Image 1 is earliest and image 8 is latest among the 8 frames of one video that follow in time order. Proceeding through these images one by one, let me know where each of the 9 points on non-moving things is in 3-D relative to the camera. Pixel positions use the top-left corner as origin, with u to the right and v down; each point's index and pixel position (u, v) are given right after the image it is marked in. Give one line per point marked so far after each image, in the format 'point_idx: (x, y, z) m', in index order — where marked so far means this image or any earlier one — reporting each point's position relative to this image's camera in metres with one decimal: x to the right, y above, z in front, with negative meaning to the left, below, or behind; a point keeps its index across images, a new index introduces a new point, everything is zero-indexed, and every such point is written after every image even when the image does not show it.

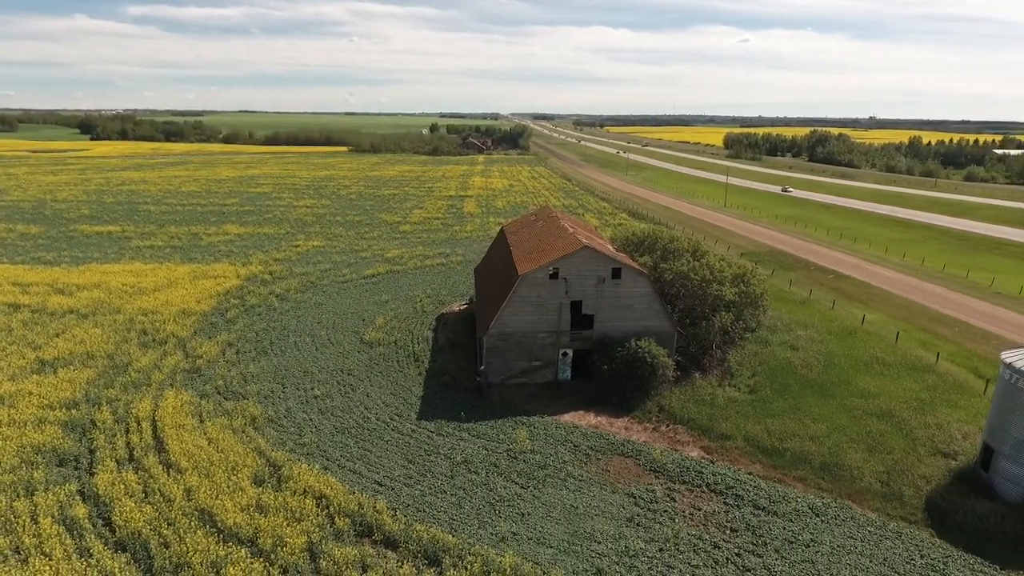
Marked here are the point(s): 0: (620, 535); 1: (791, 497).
0: (+2.9, -6.5, +16.7) m
1: (+8.4, -6.2, +18.6) m
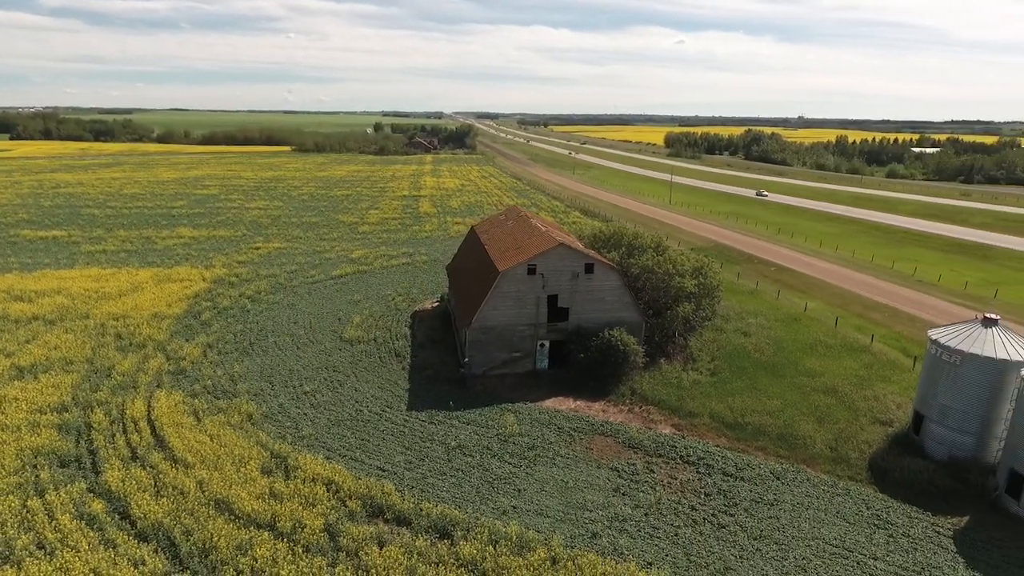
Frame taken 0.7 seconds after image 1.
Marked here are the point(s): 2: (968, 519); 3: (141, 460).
0: (+2.9, -6.3, +18.5) m
1: (+8.1, -5.9, +20.8) m
2: (+13.5, -6.8, +18.4) m
3: (-11.4, -5.3, +19.1) m
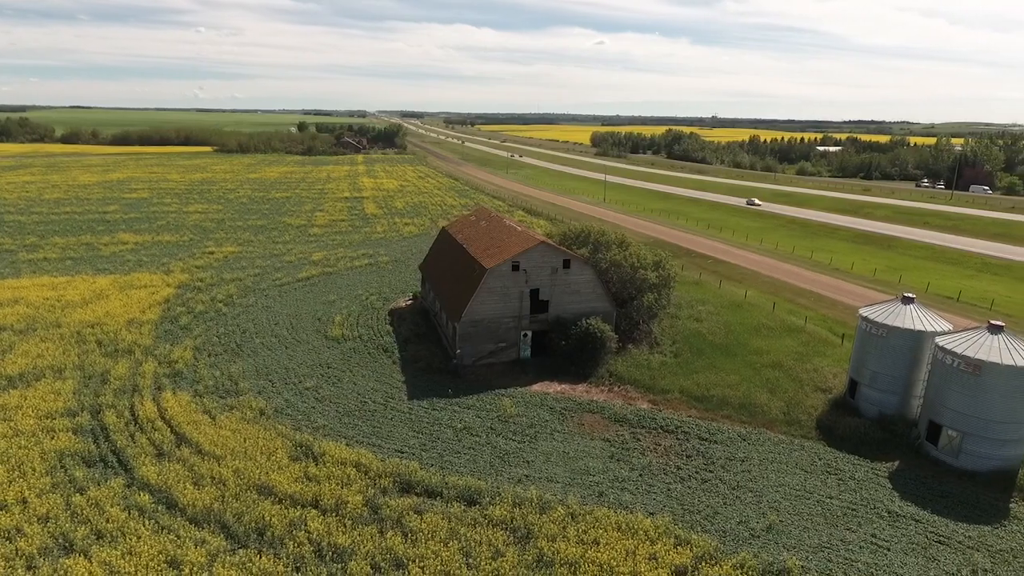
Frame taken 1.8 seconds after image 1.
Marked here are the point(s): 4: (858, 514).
0: (+3.2, -6.0, +21.0) m
1: (+8.2, -5.4, +24.0) m
2: (+13.8, -6.3, +22.3) m
3: (-11.0, -5.4, +20.1) m
4: (+10.5, -6.9, +19.0) m
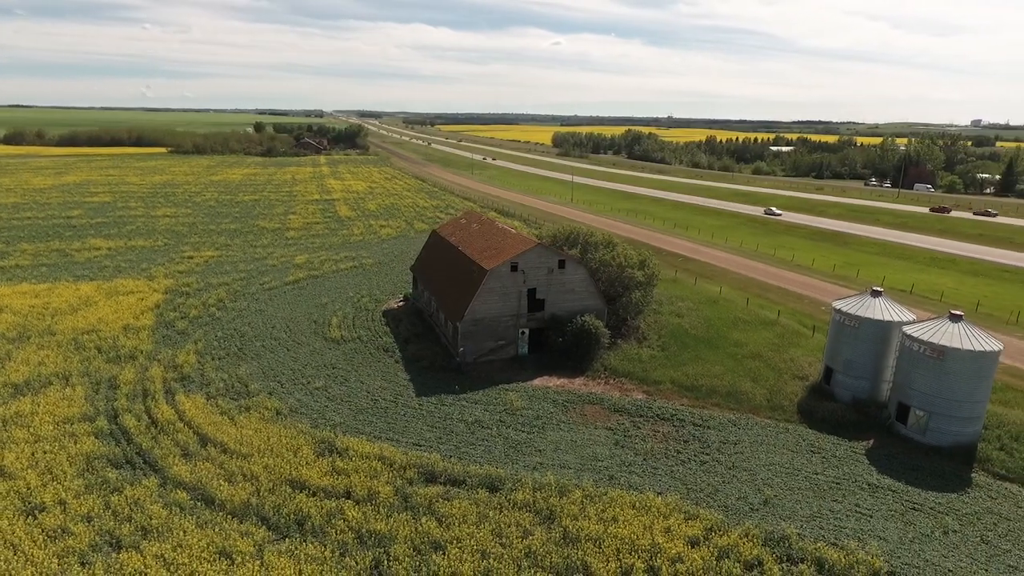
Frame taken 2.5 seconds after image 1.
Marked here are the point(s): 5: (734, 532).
0: (+3.7, -6.0, +22.6) m
1: (+8.4, -5.3, +25.9) m
2: (+14.2, -6.0, +24.5) m
3: (-10.5, -5.5, +20.8) m
4: (+11.1, -6.7, +21.0) m
5: (+6.4, -7.0, +17.9) m
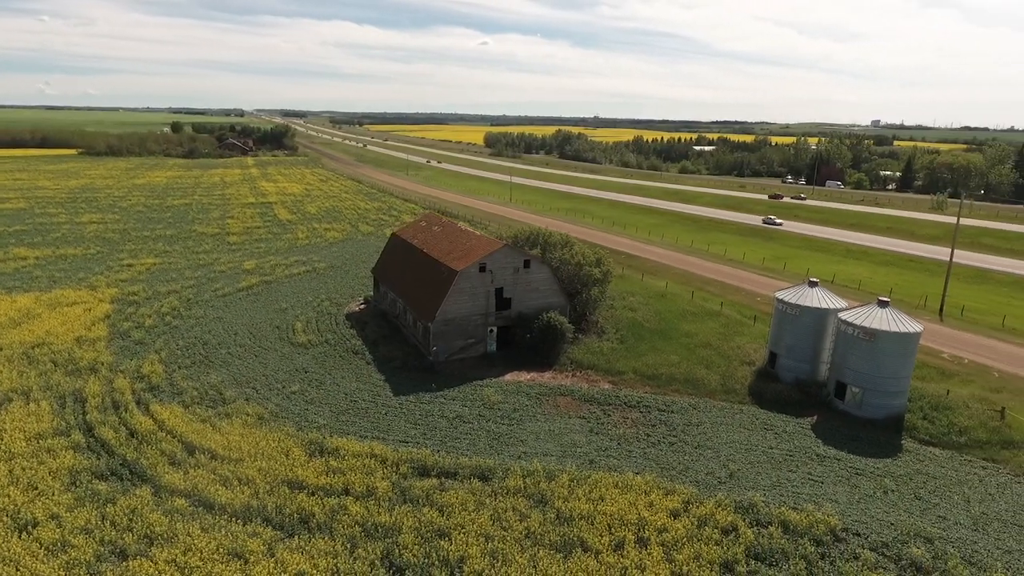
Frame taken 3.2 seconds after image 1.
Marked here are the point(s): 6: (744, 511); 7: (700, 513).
0: (+3.0, -5.9, +24.2) m
1: (+7.4, -5.1, +27.9) m
2: (+13.3, -5.6, +27.2) m
3: (-10.9, -5.8, +20.8) m
4: (+10.6, -6.4, +23.4) m
5: (+6.2, -6.8, +19.8) m
6: (+7.3, -7.0, +19.6) m
7: (+5.8, -6.9, +19.2) m
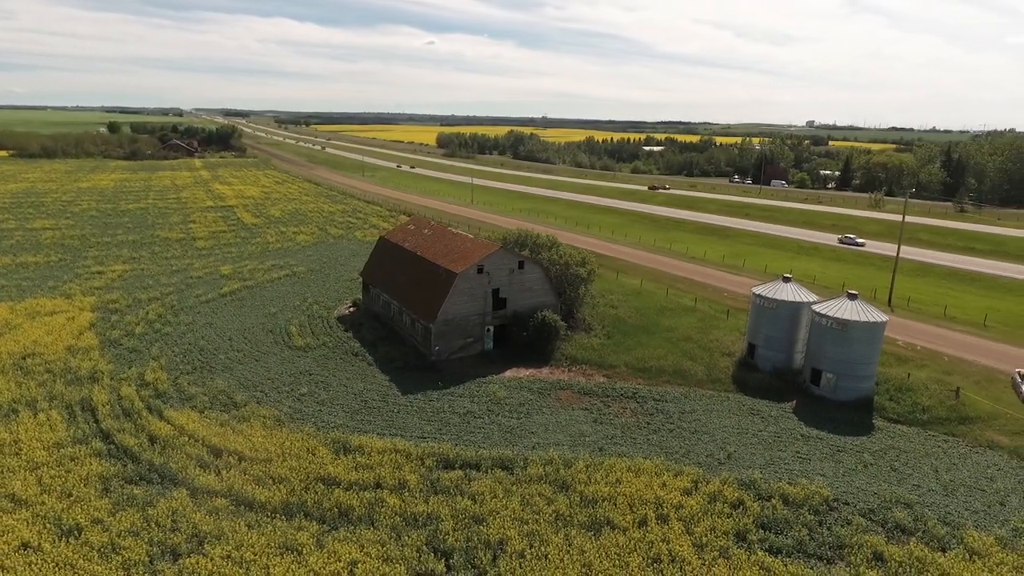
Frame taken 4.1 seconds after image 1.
0: (+3.4, -5.8, +25.7) m
1: (+7.5, -4.9, +29.8) m
2: (+13.4, -5.4, +29.5) m
3: (-10.1, -6.0, +21.3) m
4: (+11.1, -6.2, +25.5) m
5: (+7.0, -6.7, +21.6) m
6: (+8.1, -6.9, +21.5) m
7: (+6.6, -6.8, +21.0) m
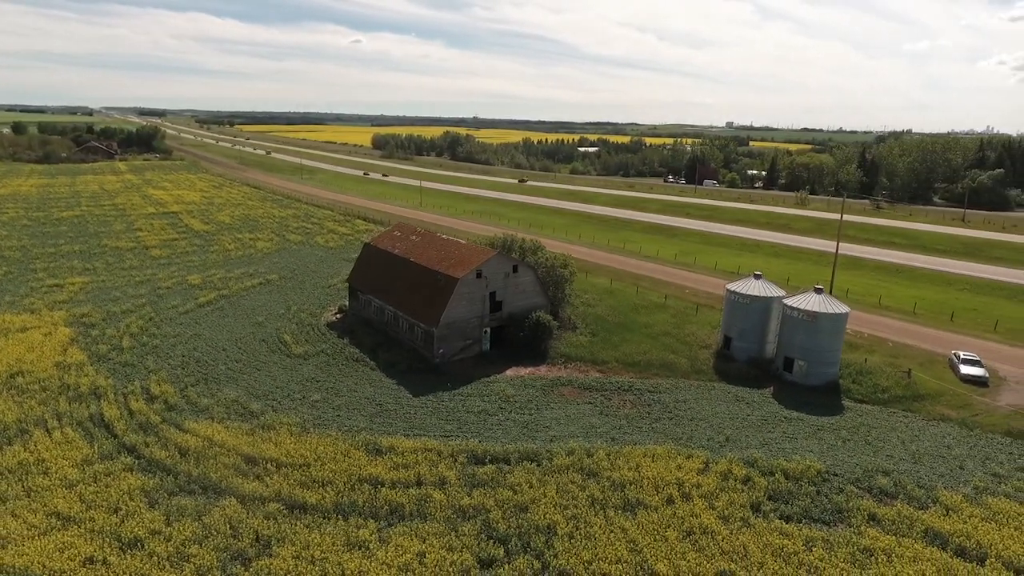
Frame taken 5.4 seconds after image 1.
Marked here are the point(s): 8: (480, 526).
0: (+4.0, -5.9, +27.7) m
1: (+7.6, -4.9, +32.1) m
2: (+13.5, -5.2, +32.5) m
3: (-9.0, -6.4, +21.8) m
4: (+11.7, -6.1, +28.3) m
5: (+8.1, -6.7, +23.9) m
6: (+9.1, -6.8, +24.0) m
7: (+7.7, -6.8, +23.3) m
8: (-1.0, -7.4, +19.5) m
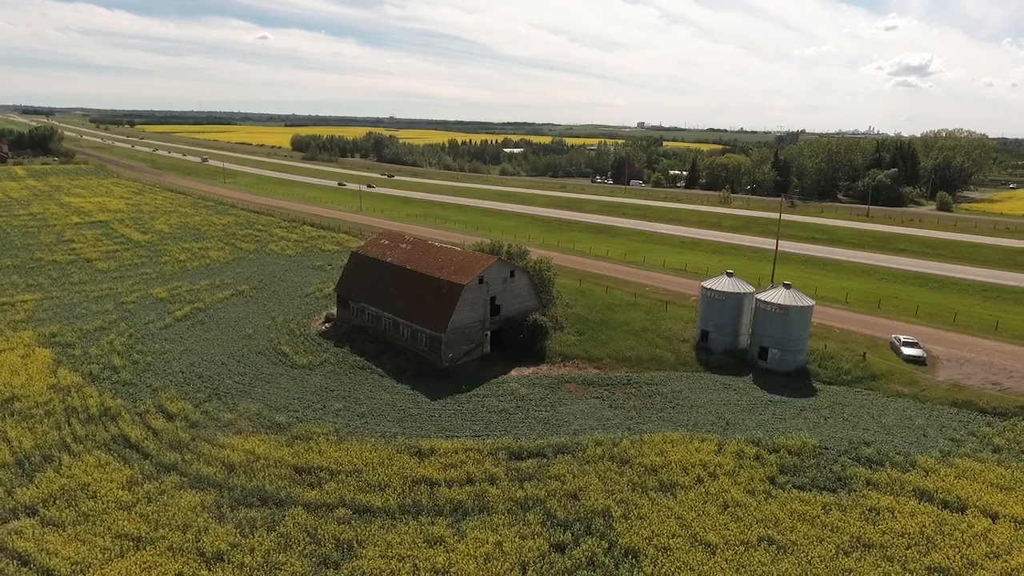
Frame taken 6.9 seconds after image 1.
0: (+4.9, -6.0, +29.8) m
1: (+7.8, -4.9, +34.7) m
2: (+13.7, -5.0, +35.8) m
3: (-7.3, -6.9, +22.4) m
4: (+12.4, -5.9, +31.4) m
5: (+9.4, -6.6, +26.6) m
6: (+10.5, -6.7, +26.8) m
7: (+9.1, -6.7, +25.9) m
8: (+1.0, -7.7, +21.0) m
